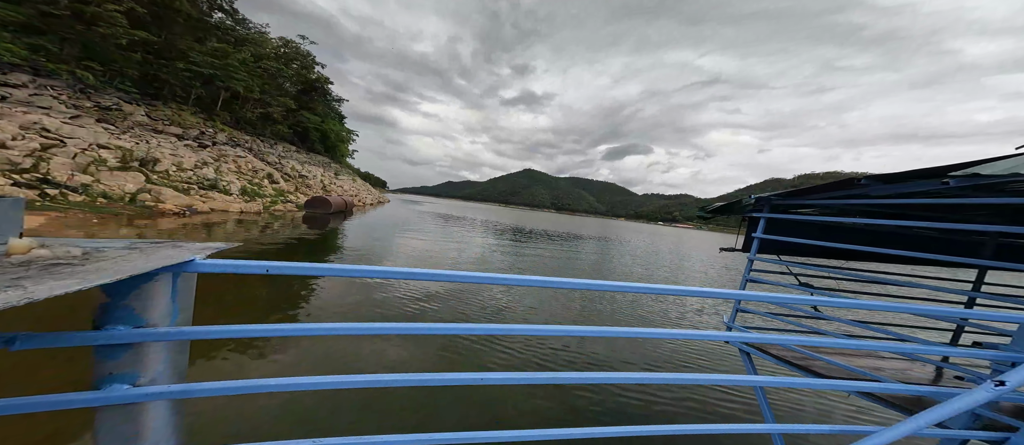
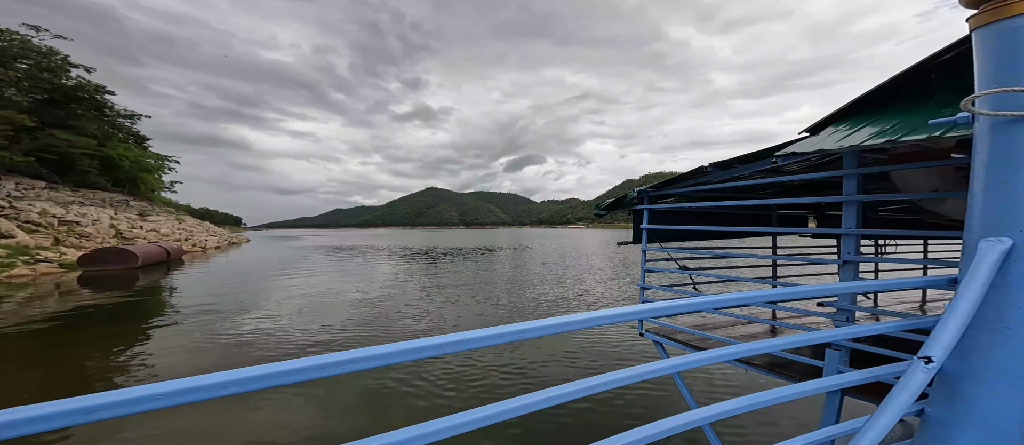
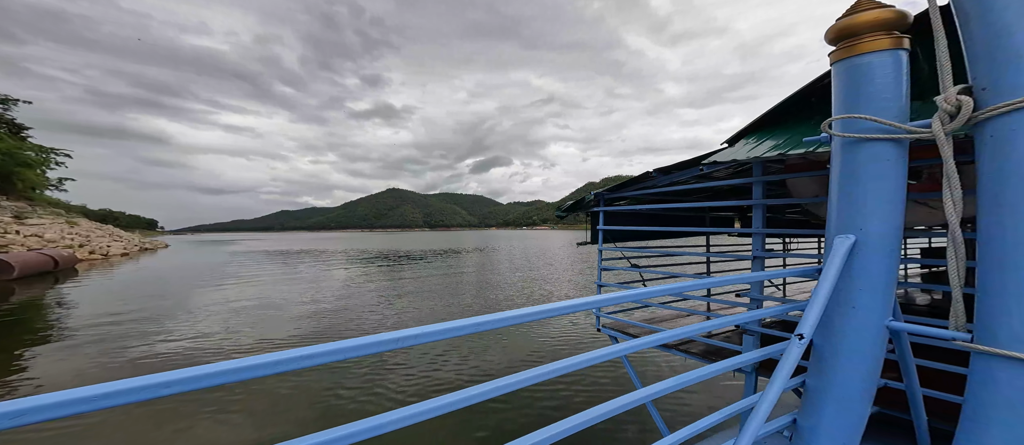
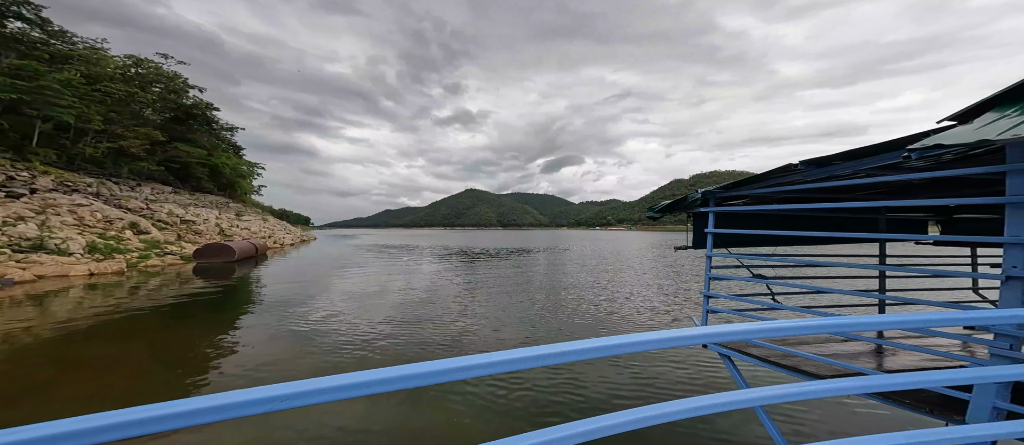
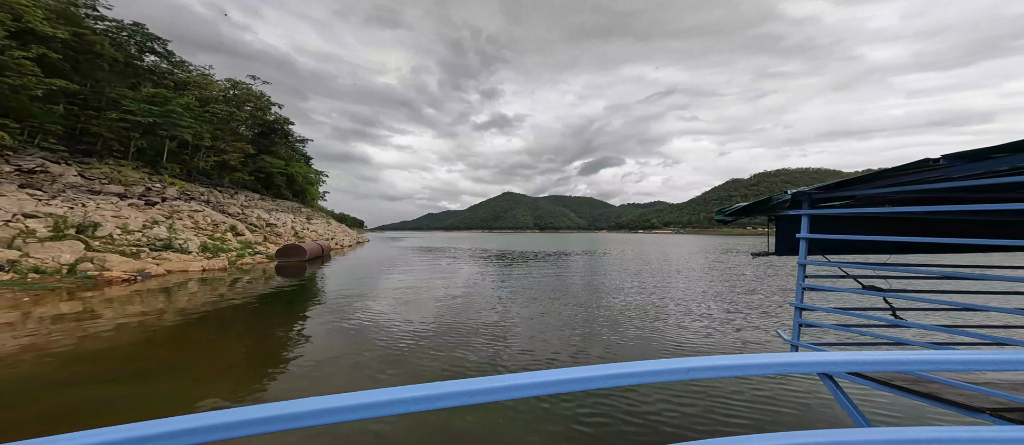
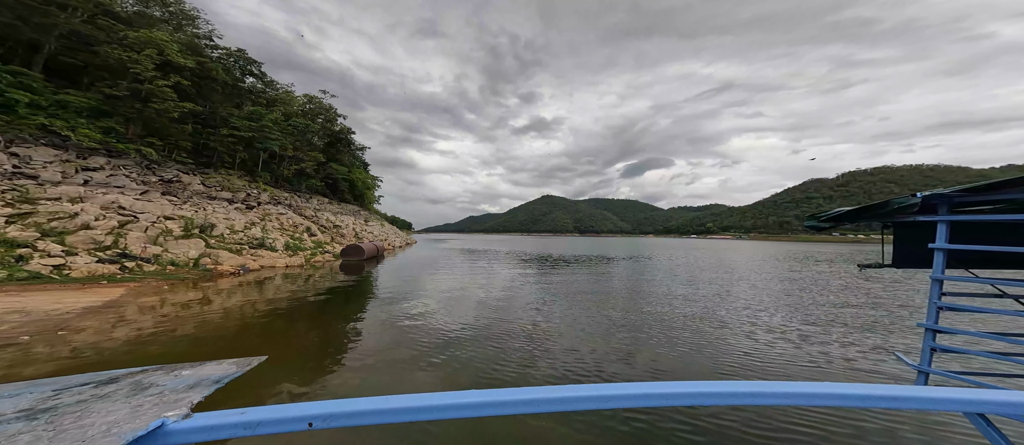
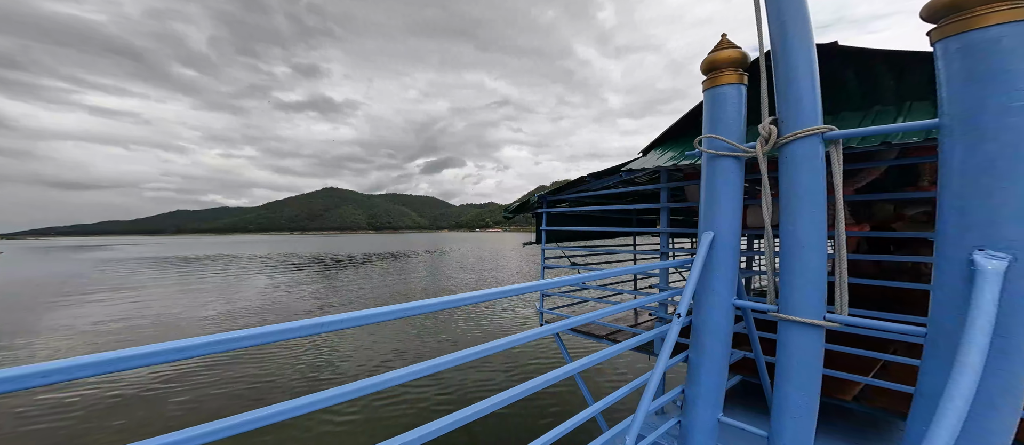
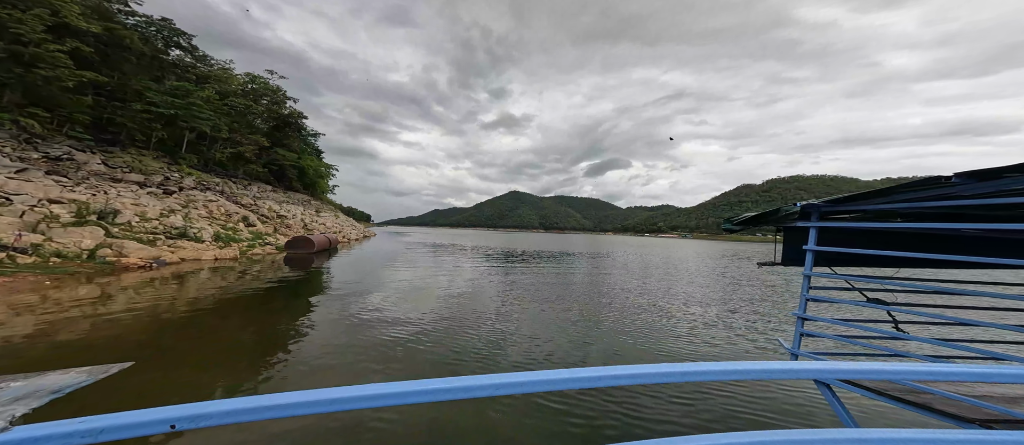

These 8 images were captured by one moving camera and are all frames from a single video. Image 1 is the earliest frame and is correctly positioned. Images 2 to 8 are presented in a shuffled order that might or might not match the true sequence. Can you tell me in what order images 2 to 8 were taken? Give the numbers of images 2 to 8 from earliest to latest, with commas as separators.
8, 6, 5, 4, 2, 3, 7
